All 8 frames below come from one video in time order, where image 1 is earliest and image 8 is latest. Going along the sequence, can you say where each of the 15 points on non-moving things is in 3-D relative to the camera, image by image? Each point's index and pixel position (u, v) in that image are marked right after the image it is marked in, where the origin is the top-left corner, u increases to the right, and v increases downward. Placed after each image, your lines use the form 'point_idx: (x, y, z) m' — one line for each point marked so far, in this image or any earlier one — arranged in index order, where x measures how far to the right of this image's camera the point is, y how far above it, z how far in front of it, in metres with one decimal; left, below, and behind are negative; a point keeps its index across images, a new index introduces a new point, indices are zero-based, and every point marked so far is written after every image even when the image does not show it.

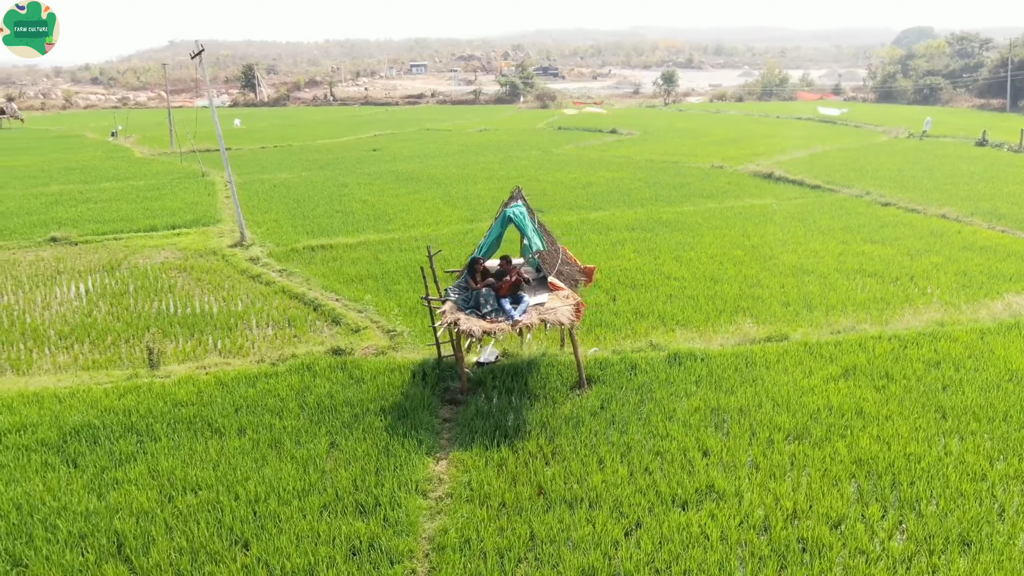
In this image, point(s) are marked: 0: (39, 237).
0: (-6.9, +0.7, +11.4) m
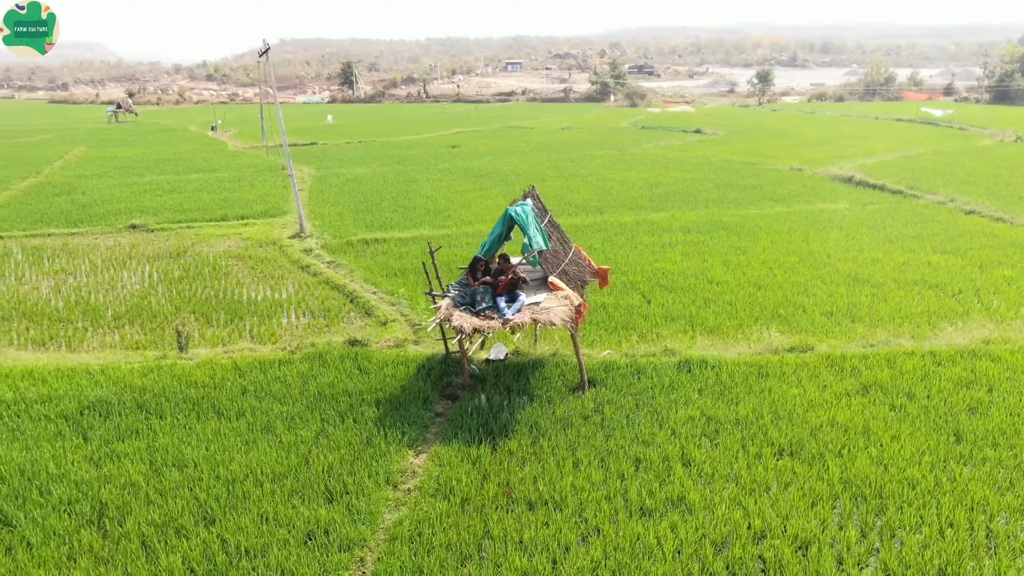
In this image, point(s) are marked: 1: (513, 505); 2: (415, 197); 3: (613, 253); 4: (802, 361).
0: (-6.1, +1.0, +12.2) m
1: (0.0, -1.1, +4.1) m
2: (-1.8, +1.7, +14.6) m
3: (+1.3, +0.5, +10.2) m
4: (+2.2, -0.6, +5.9) m
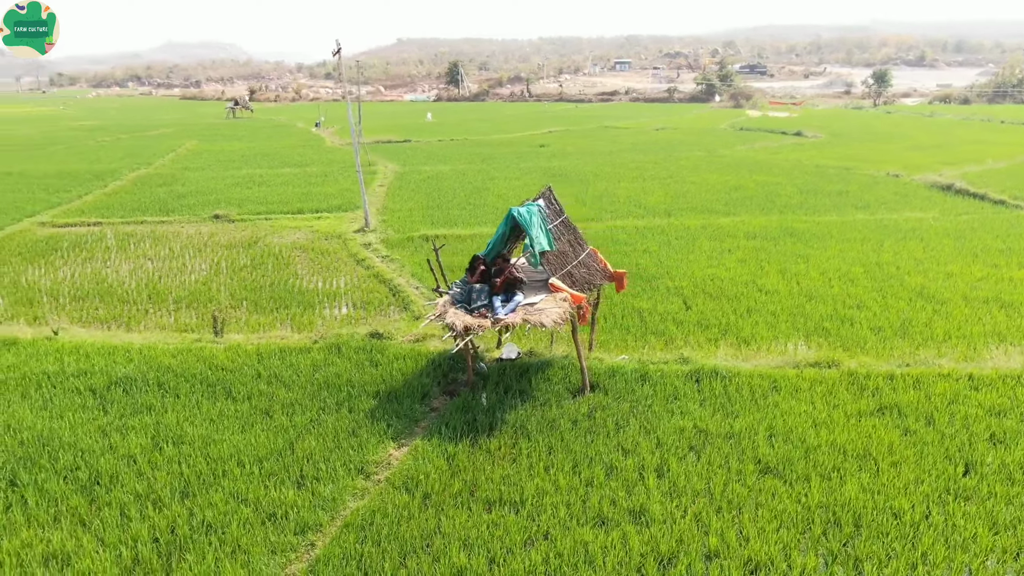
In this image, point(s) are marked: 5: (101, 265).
0: (-5.1, +1.2, +12.9) m
1: (-0.2, -1.1, +4.1) m
2: (-0.5, +1.8, +14.8) m
3: (+2.0, +0.4, +10.0) m
4: (+2.2, -0.6, +5.6) m
5: (-5.3, +0.3, +10.0) m
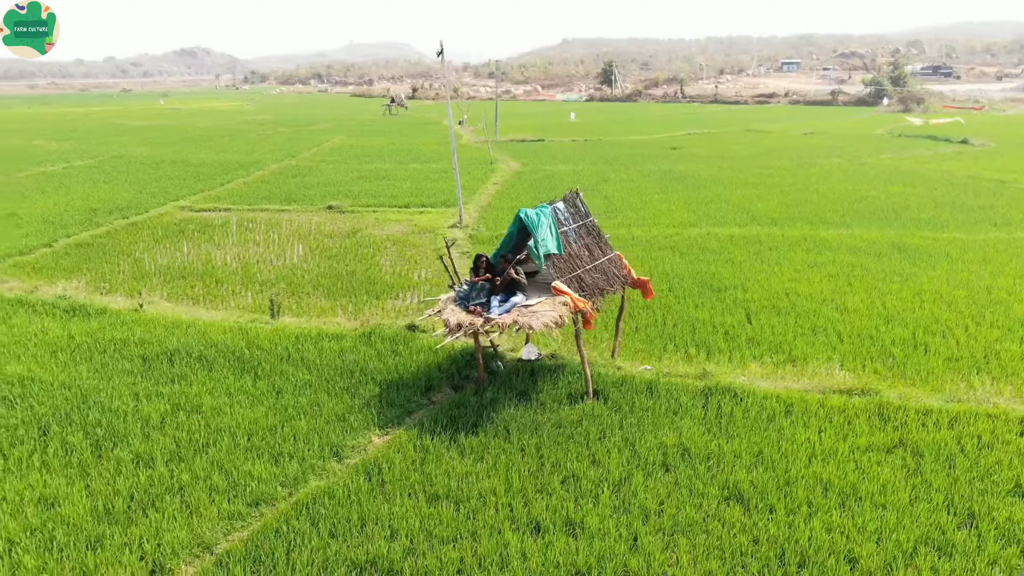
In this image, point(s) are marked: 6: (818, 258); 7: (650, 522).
0: (-3.4, +1.5, +13.8) m
1: (-0.5, -1.1, +4.2) m
2: (+1.6, +1.7, +14.7) m
3: (+2.9, +0.3, +9.5) m
4: (+2.2, -0.8, +5.2) m
5: (-4.2, +0.6, +11.0) m
6: (+3.9, +0.4, +9.9) m
7: (+0.7, -1.2, +3.9) m
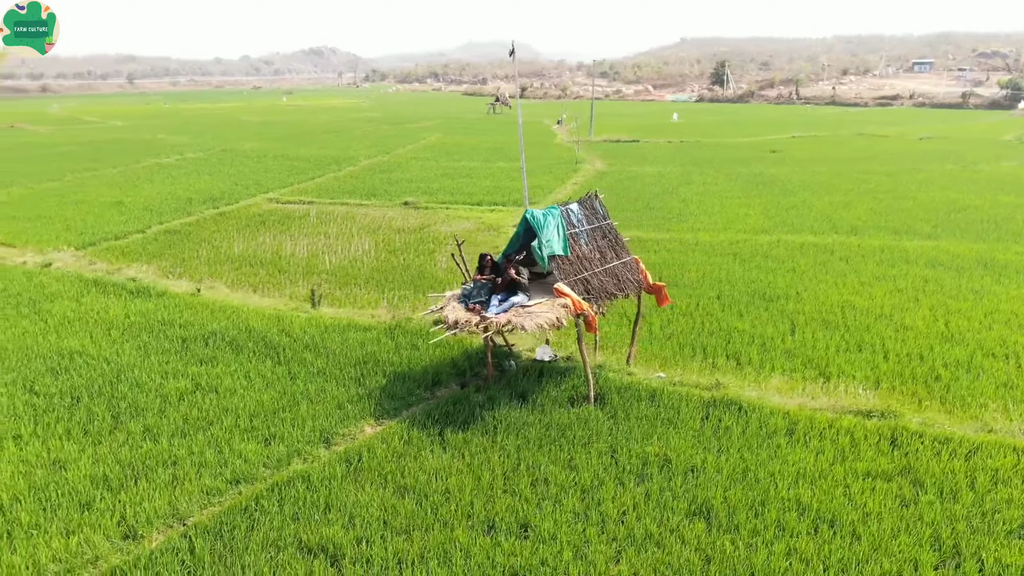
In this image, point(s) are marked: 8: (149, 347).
0: (-2.0, +1.6, +14.2) m
1: (-0.7, -1.1, +4.3) m
2: (+2.9, +1.6, +14.4) m
3: (+3.5, +0.1, +9.1) m
4: (+2.2, -0.9, +4.9) m
5: (-3.3, +0.7, +11.5) m
6: (+4.5, +0.2, +9.3) m
7: (+0.5, -1.2, +3.9) m
8: (-2.9, -0.5, +6.3) m
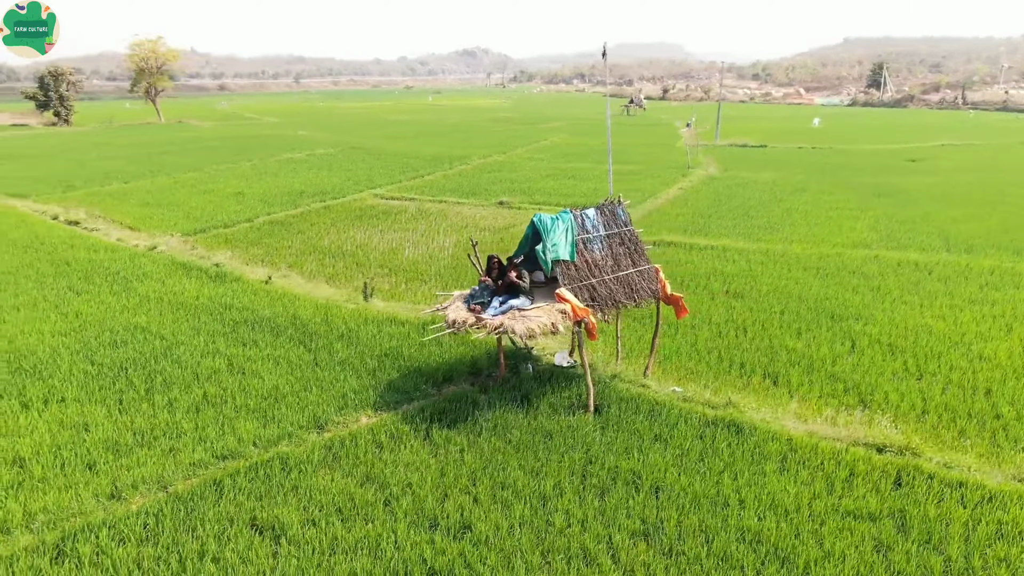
0: (-0.3, +1.6, +14.4) m
1: (-0.9, -1.1, +4.5) m
2: (+4.6, +1.4, +13.7) m
3: (+4.1, -0.1, +8.4) m
4: (+2.0, -1.0, +4.5) m
5: (-2.0, +0.9, +12.0) m
6: (+5.2, -0.1, +8.4) m
7: (+0.1, -1.2, +3.8) m
8: (-2.7, -0.3, +6.9) m
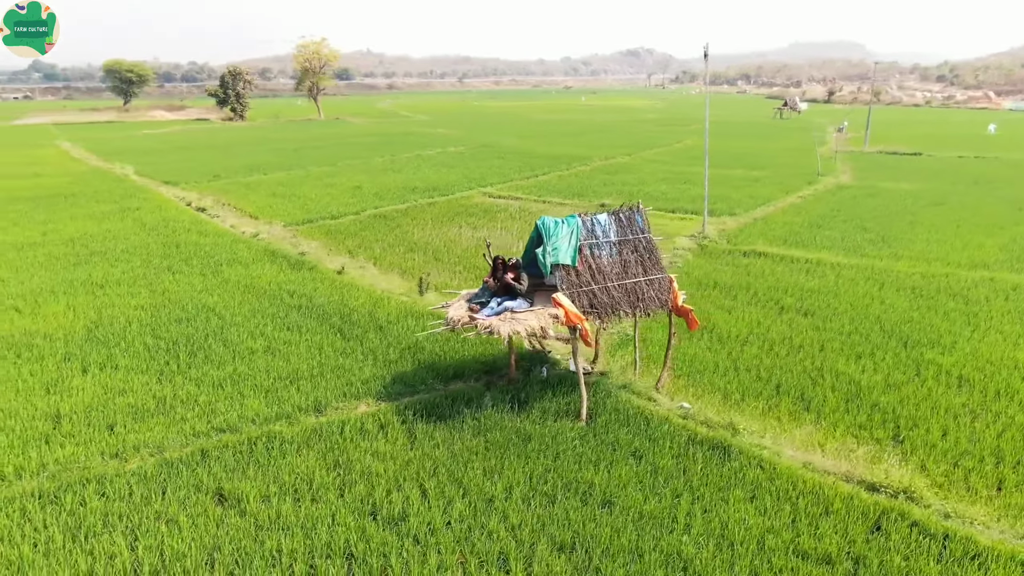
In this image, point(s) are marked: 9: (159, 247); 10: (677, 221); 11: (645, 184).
0: (+1.6, +1.6, +14.3) m
1: (-1.1, -1.0, +4.7) m
2: (+6.3, +1.1, +12.6) m
3: (+4.7, -0.4, +7.5) m
4: (+1.8, -1.1, +4.2) m
5: (-0.6, +0.9, +12.3) m
6: (+5.7, -0.4, +7.4) m
7: (-0.2, -1.3, +3.8) m
8: (-2.4, -0.2, +7.4) m
9: (-4.5, +0.5, +9.9) m
10: (+2.6, +1.1, +12.5) m
11: (+2.7, +2.1, +16.1) m
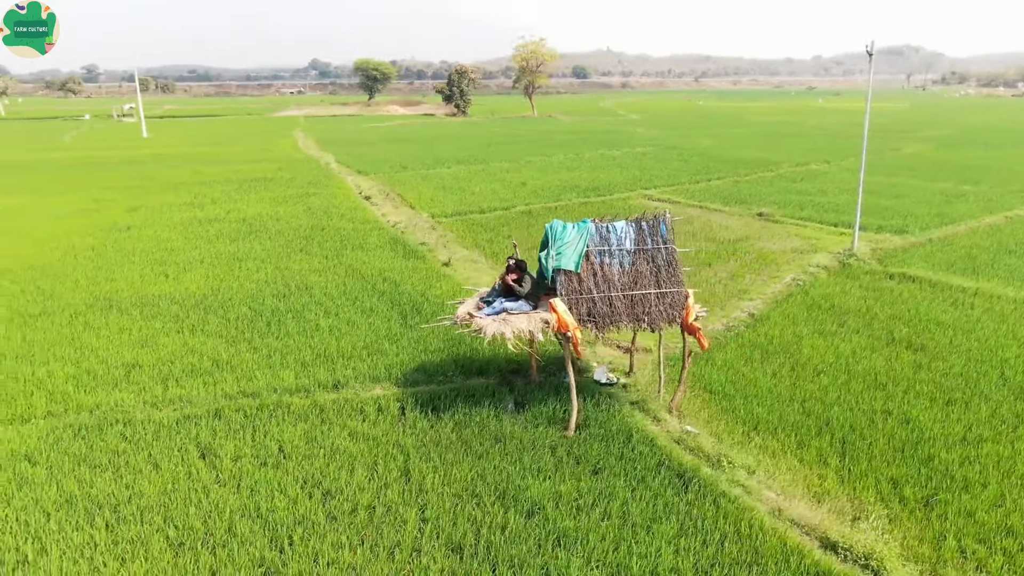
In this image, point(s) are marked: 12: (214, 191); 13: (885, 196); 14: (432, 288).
0: (+4.3, +1.3, +13.5) m
1: (-1.3, -0.9, +5.0) m
2: (+8.2, +0.5, +10.5) m
3: (+5.1, -0.8, +6.1) m
4: (+1.3, -1.3, +3.7) m
5: (+1.5, +0.9, +12.2) m
6: (+6.0, -0.9, +5.7) m
7: (-0.7, -1.2, +4.0) m
8: (-1.7, -0.1, +8.0) m
9: (-2.9, +0.8, +11.0) m
10: (+4.7, +0.7, +11.4) m
11: (+5.9, +1.8, +14.9) m
12: (-5.5, +1.8, +14.4) m
13: (+7.0, +1.7, +14.6) m
14: (-0.9, 0.0, +8.2) m
